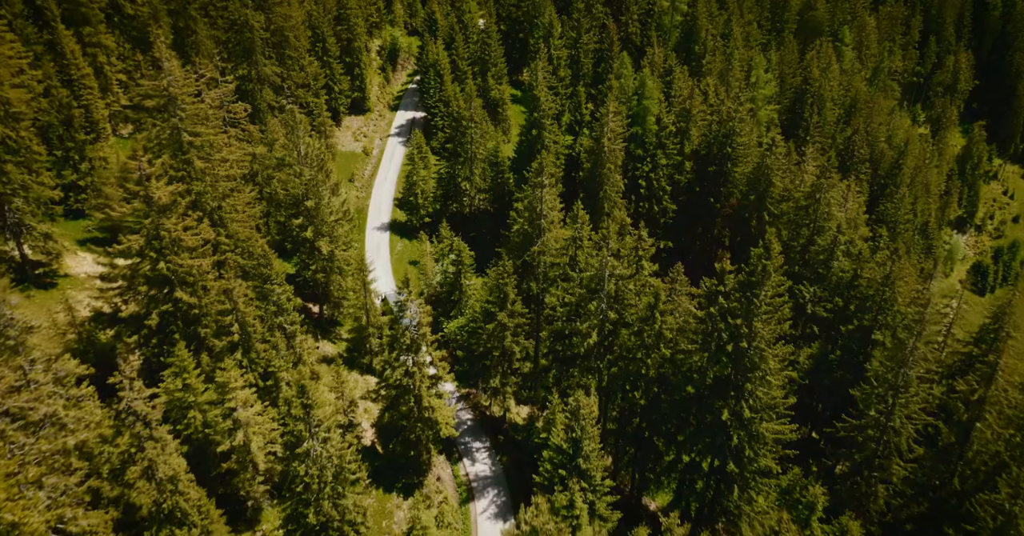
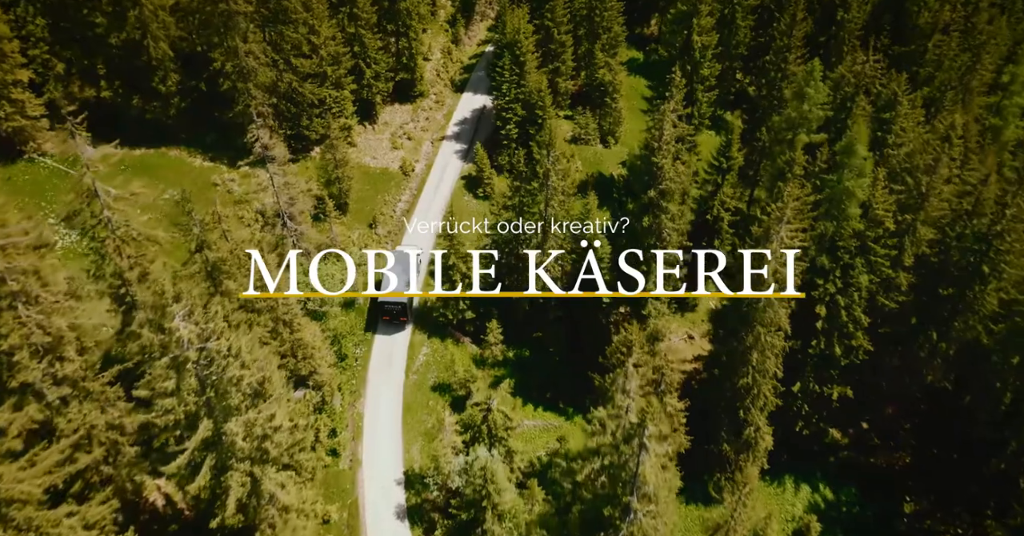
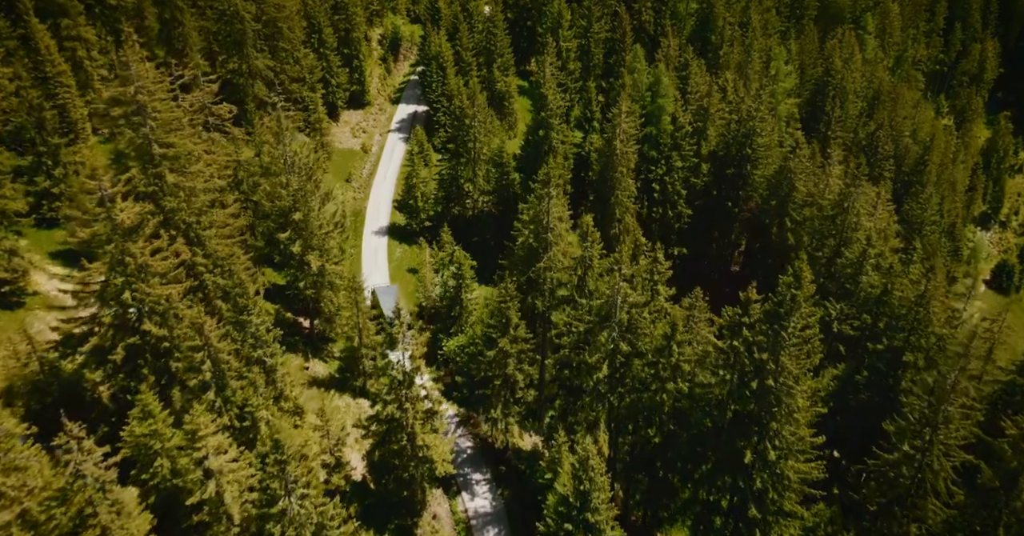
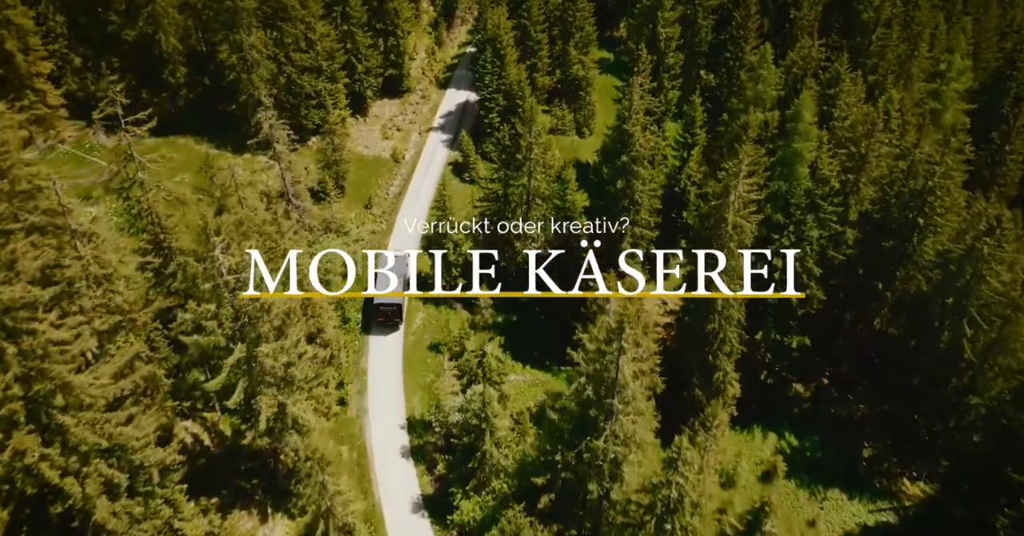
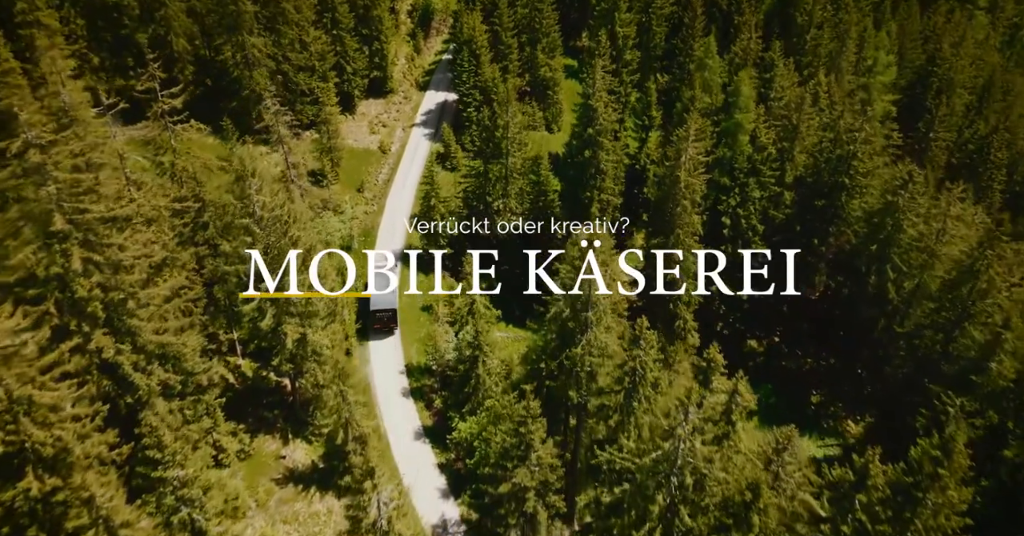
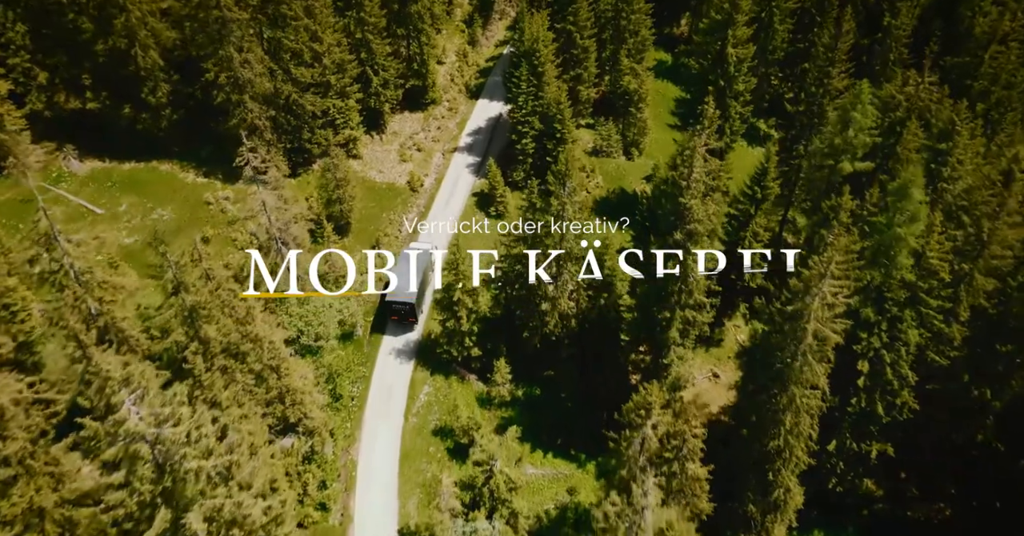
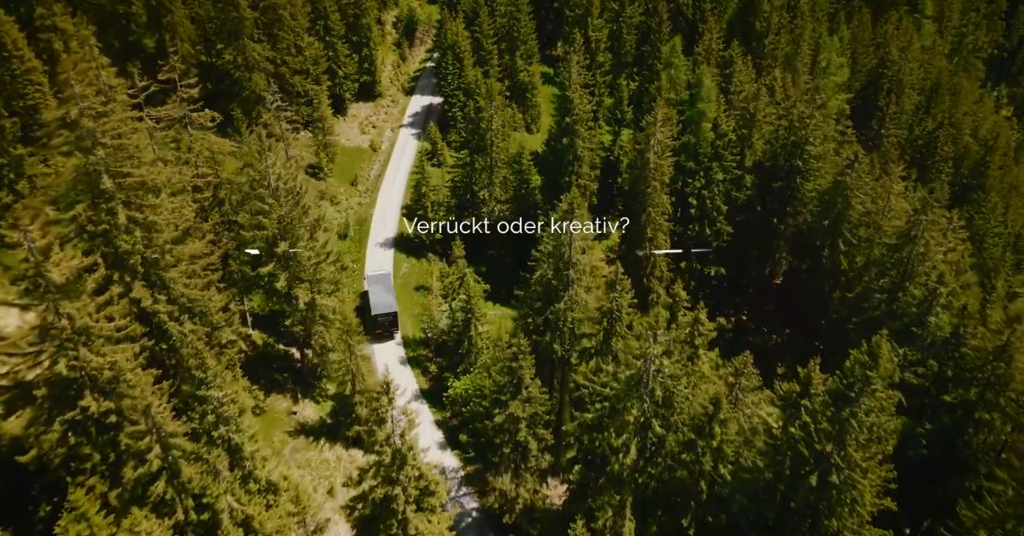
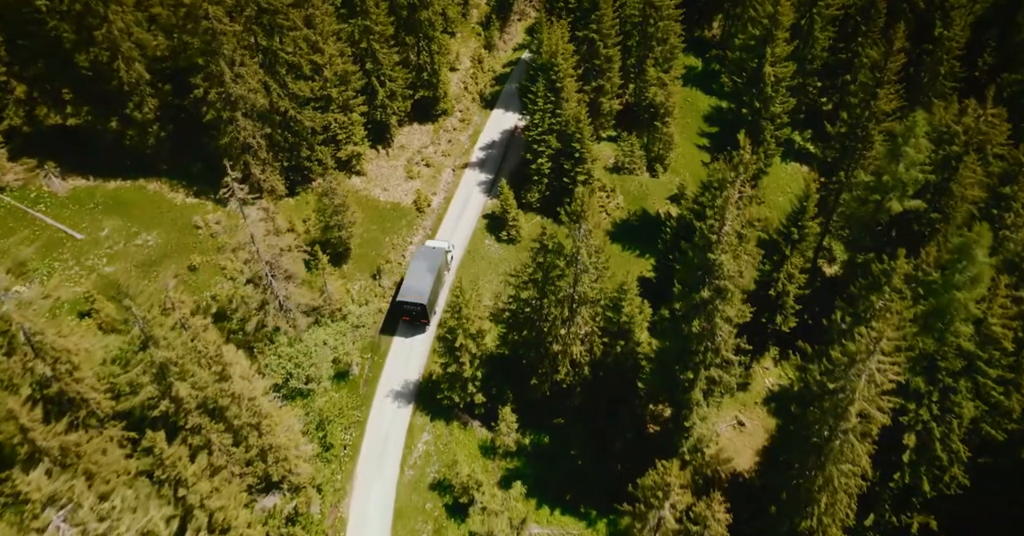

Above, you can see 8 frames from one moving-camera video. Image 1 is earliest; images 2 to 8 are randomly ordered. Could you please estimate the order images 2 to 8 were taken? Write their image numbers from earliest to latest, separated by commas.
3, 7, 5, 4, 2, 6, 8
